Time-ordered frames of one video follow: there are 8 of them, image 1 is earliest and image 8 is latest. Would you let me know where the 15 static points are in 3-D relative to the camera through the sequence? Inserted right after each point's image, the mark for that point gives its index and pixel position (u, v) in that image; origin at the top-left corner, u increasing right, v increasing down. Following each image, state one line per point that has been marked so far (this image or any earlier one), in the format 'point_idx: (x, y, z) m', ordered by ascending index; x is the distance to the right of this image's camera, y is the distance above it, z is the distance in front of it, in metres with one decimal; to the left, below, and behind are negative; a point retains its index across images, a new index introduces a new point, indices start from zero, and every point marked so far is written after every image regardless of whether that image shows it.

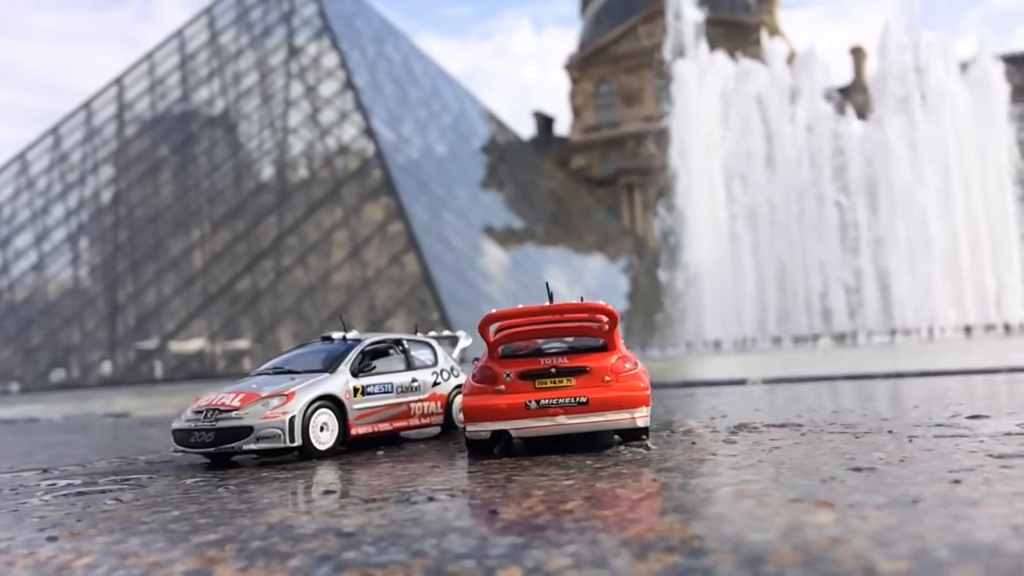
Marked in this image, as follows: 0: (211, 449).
0: (-1.7, -0.9, +5.5) m
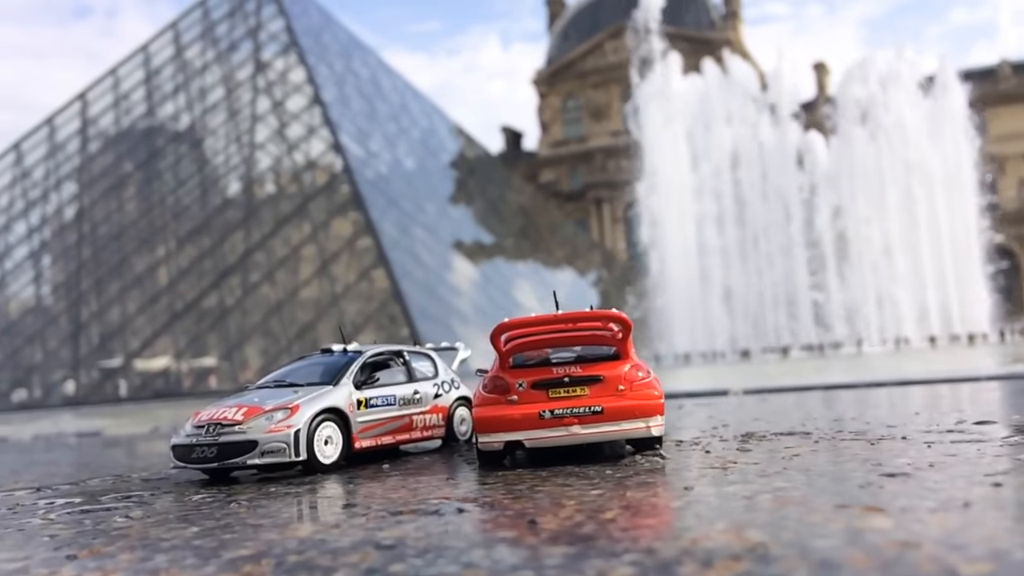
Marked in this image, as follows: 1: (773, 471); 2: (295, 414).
0: (-1.6, -1.0, +5.3) m
1: (+1.1, -0.8, +4.0) m
2: (-1.2, -0.7, +5.4) m
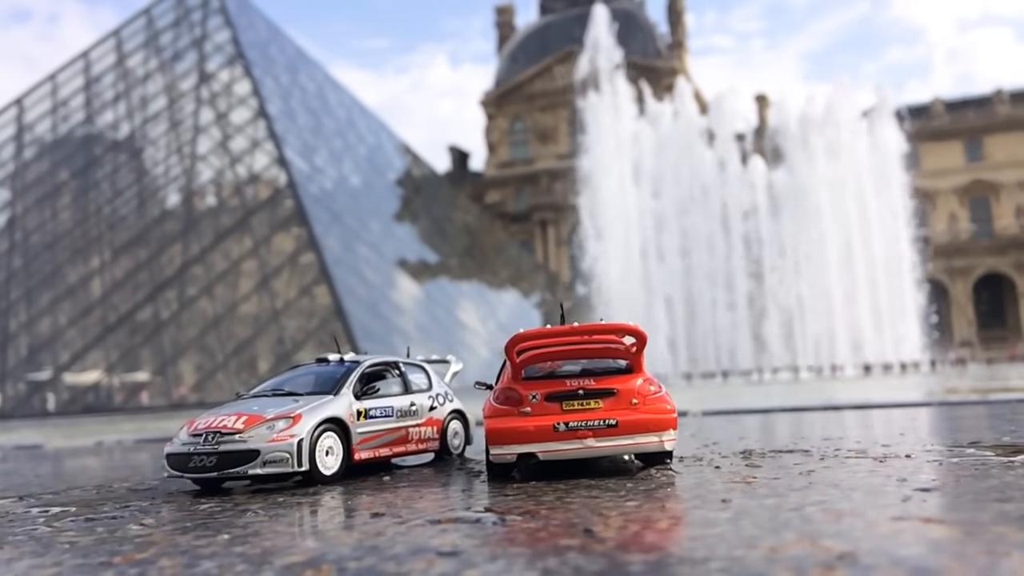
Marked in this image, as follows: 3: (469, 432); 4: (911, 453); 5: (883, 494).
0: (-1.6, -1.0, +5.2) m
1: (+1.2, -0.8, +4.0) m
2: (-1.2, -0.7, +5.2) m
3: (-0.3, -1.0, +6.9) m
4: (+2.3, -0.9, +5.4) m
5: (+1.4, -0.8, +3.6) m
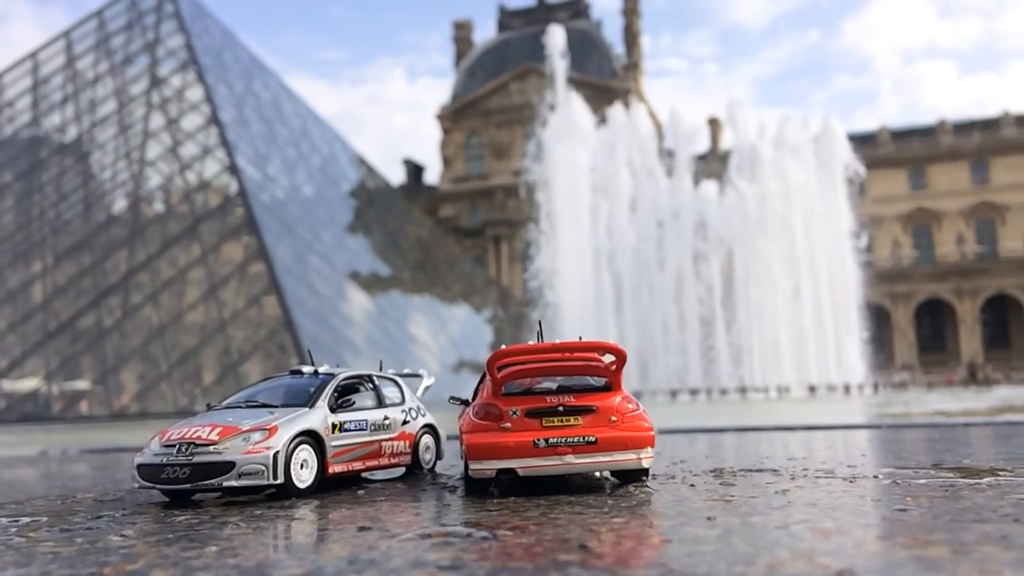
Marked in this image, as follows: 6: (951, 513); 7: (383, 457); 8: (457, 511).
0: (-1.7, -1.1, +5.1) m
1: (+1.2, -0.9, +4.1) m
2: (-1.3, -0.8, +5.2) m
3: (-0.5, -1.1, +6.9) m
4: (+2.2, -1.1, +5.6) m
5: (+1.4, -0.9, +3.7) m
6: (+1.7, -0.8, +3.6) m
7: (-0.8, -1.1, +6.1) m
8: (-0.3, -1.1, +4.6) m
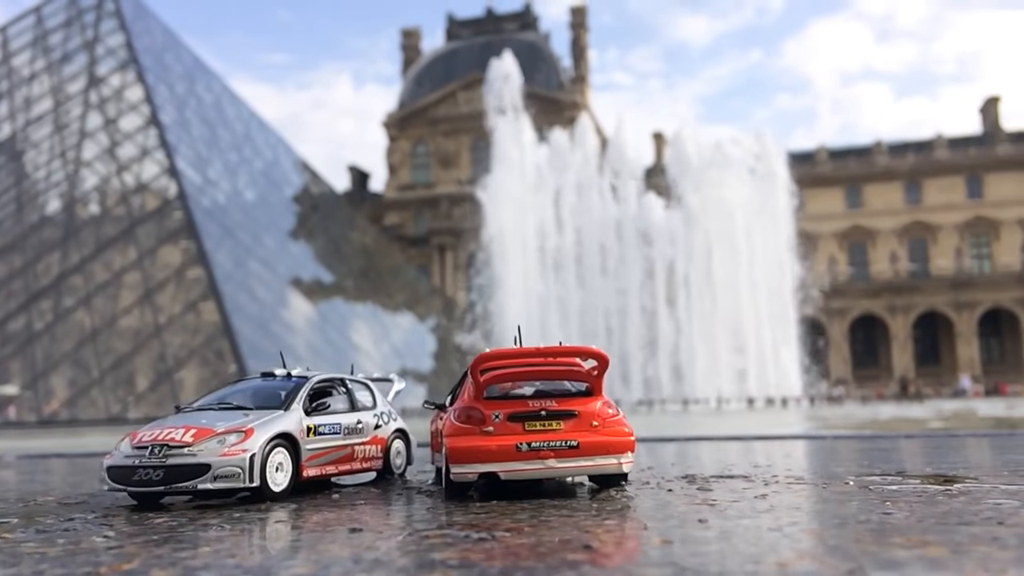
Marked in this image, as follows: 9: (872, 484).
0: (-1.9, -1.1, +5.0) m
1: (+1.1, -0.9, +4.1) m
2: (-1.4, -0.8, +5.1) m
3: (-0.7, -1.2, +6.9) m
4: (+2.0, -1.1, +5.7) m
5: (+1.3, -0.9, +3.8) m
6: (+1.7, -0.9, +3.7) m
7: (-1.0, -1.1, +6.0) m
8: (-0.3, -1.1, +4.6) m
9: (+2.1, -1.1, +5.4) m
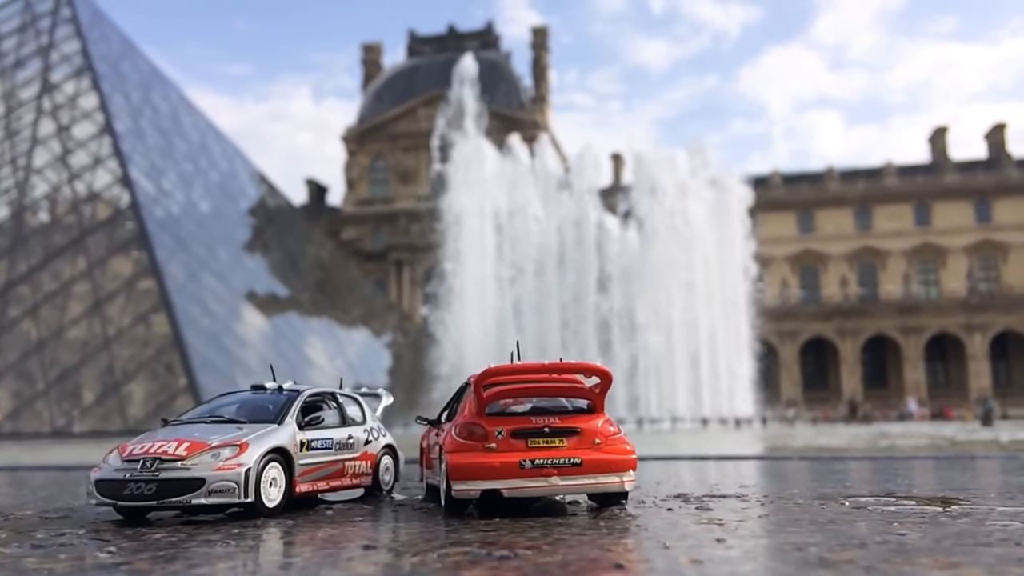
0: (-1.9, -1.1, +4.9) m
1: (+1.2, -1.0, +4.1) m
2: (-1.4, -0.9, +5.0) m
3: (-0.8, -1.3, +6.8) m
4: (+2.0, -1.3, +5.7) m
5: (+1.4, -1.0, +3.8) m
6: (+1.7, -1.0, +3.7) m
7: (-1.0, -1.2, +5.9) m
8: (-0.3, -1.2, +4.5) m
9: (+2.0, -1.2, +5.5) m
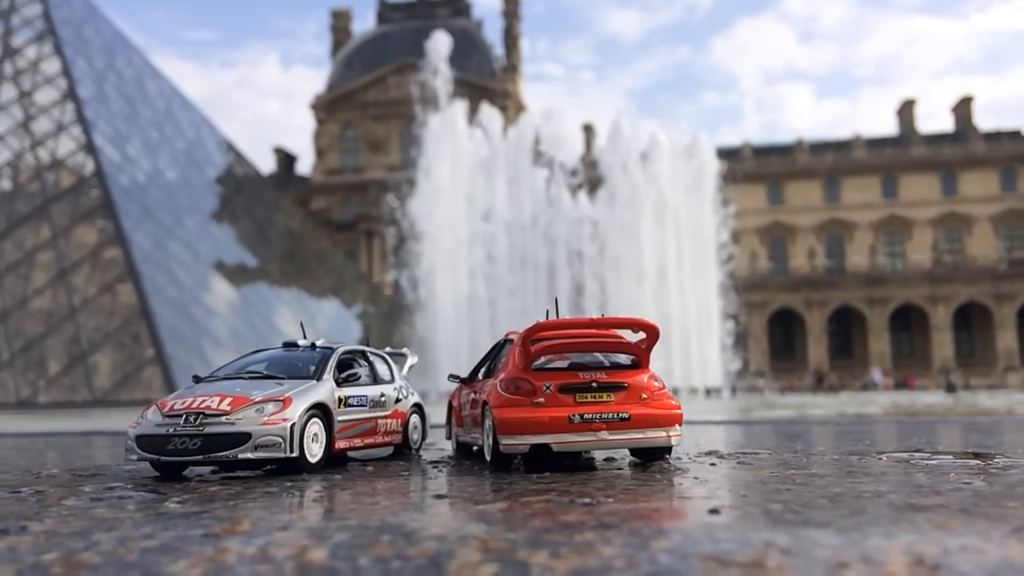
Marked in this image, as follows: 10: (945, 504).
0: (-1.6, -0.9, +4.8) m
1: (+1.4, -0.8, +4.2) m
2: (-1.2, -0.6, +5.0) m
3: (-0.6, -1.0, +6.7) m
4: (+2.2, -1.0, +5.8) m
5: (+1.7, -0.8, +3.8) m
6: (+2.0, -0.8, +3.8) m
7: (-0.8, -0.9, +5.9) m
8: (-0.1, -0.9, +4.5) m
9: (+2.2, -1.0, +5.5) m
10: (+1.5, -0.7, +3.4) m
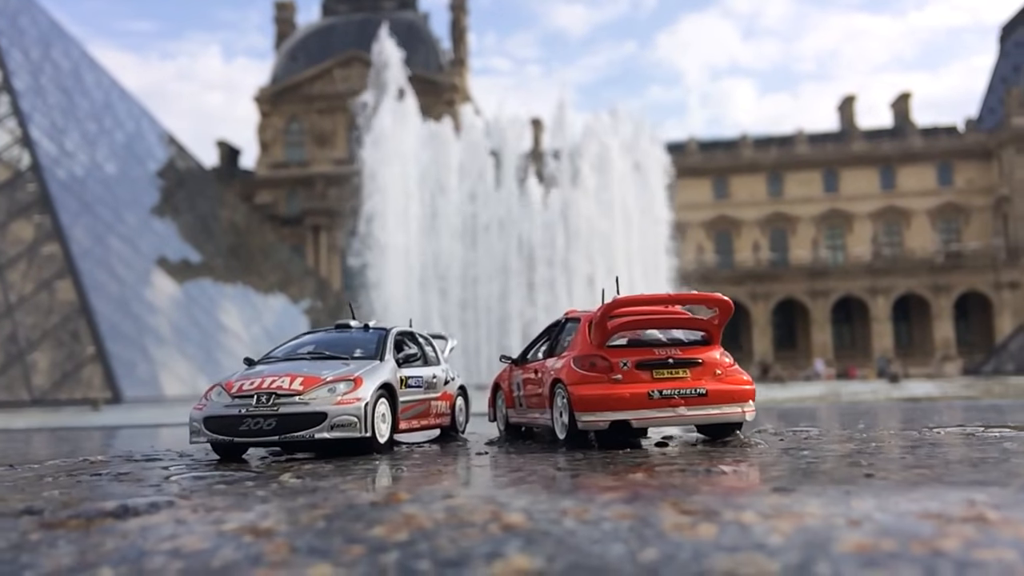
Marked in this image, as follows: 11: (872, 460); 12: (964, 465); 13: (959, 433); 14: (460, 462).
0: (-1.2, -0.7, +4.7) m
1: (+1.8, -0.7, +4.2) m
2: (-0.8, -0.5, +4.9) m
3: (-0.4, -0.9, +6.7) m
4: (+2.5, -0.9, +5.9) m
5: (+2.1, -0.7, +3.9) m
6: (+2.4, -0.7, +3.9) m
7: (-0.5, -0.8, +5.8) m
8: (+0.3, -0.8, +4.5) m
9: (+2.6, -0.9, +5.6) m
10: (+2.0, -0.6, +3.4) m
11: (+1.3, -0.7, +4.0) m
12: (+1.7, -0.7, +3.7) m
13: (+2.5, -0.9, +5.9) m
14: (-0.3, -0.9, +4.5) m
